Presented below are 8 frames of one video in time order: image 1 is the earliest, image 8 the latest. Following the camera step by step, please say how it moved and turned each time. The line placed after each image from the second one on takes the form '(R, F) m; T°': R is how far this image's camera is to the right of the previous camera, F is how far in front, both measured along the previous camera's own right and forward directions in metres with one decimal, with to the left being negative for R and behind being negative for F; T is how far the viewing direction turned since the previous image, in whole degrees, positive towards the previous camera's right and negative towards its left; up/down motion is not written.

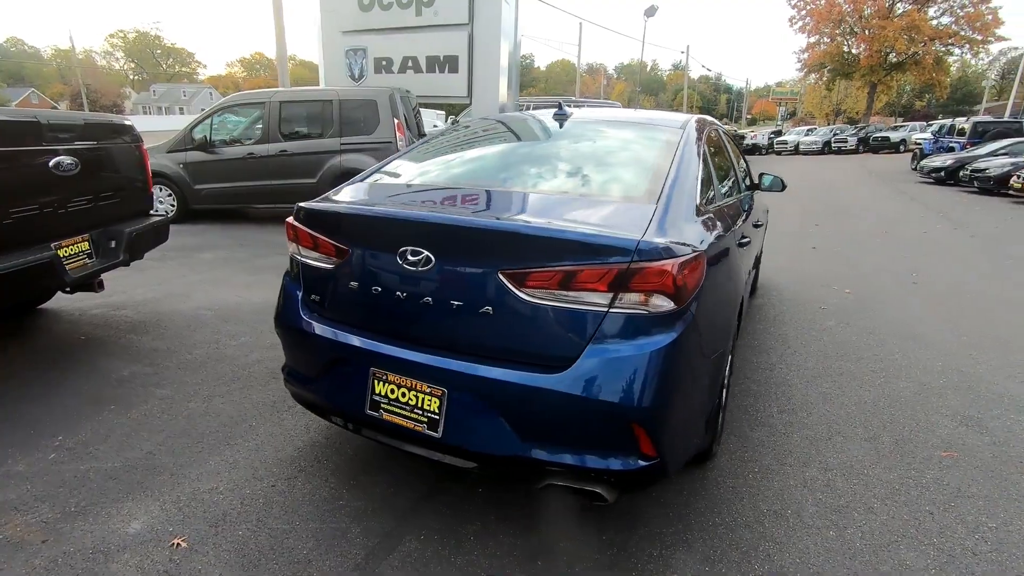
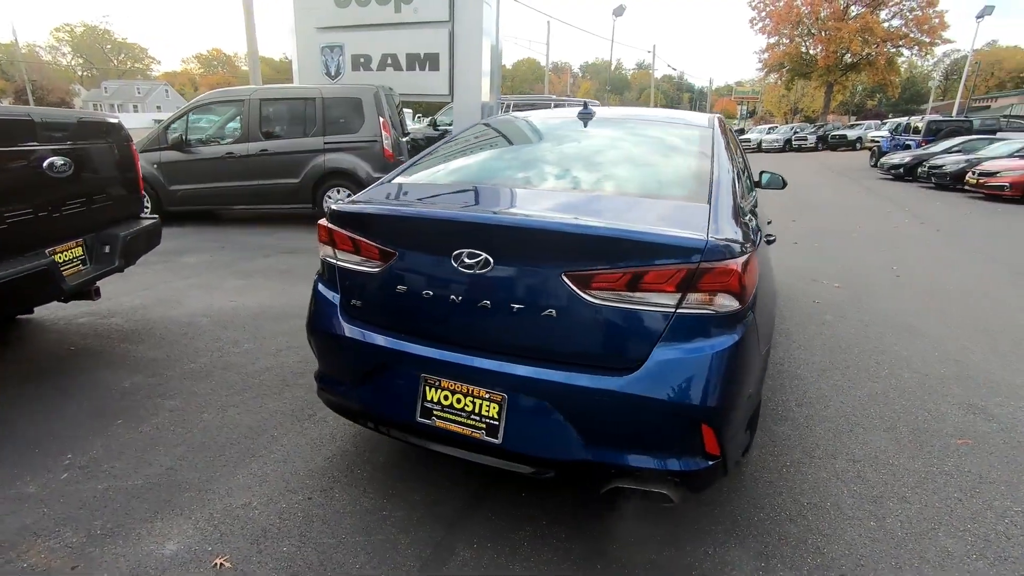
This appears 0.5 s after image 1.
(-0.3, 0.0) m; +3°
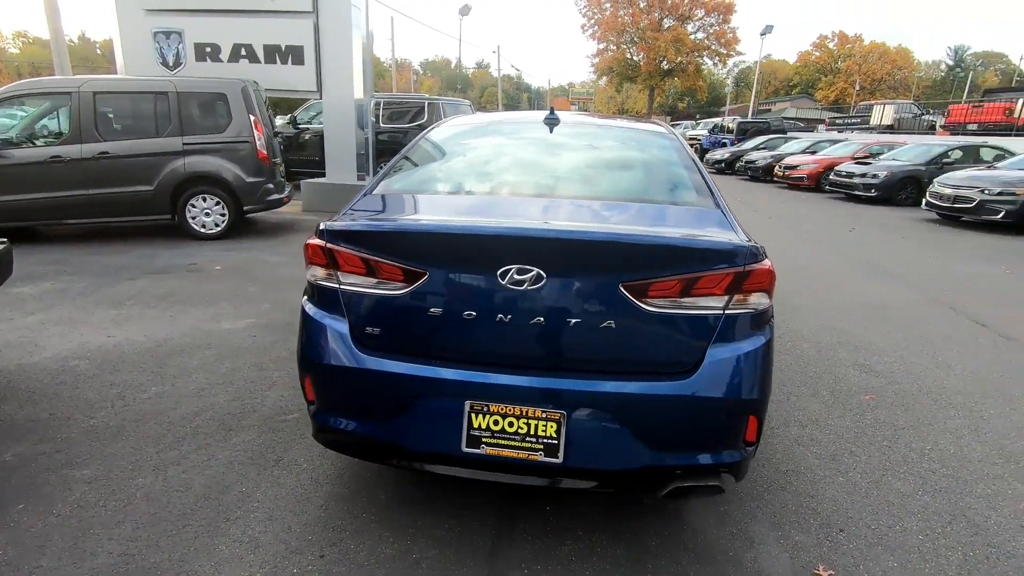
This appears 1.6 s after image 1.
(-0.7, +0.2) m; +15°
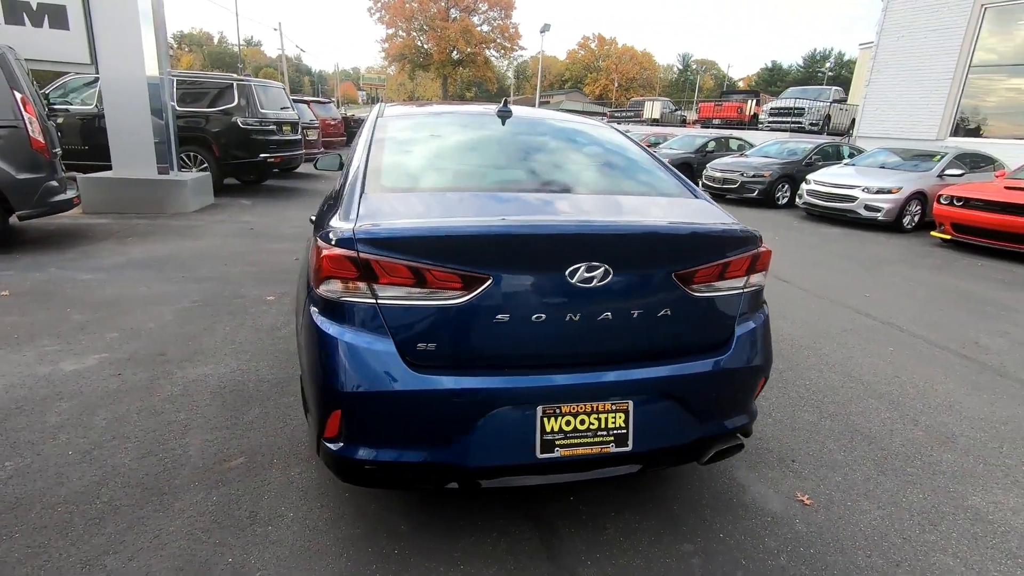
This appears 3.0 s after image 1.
(-0.9, +0.2) m; +20°
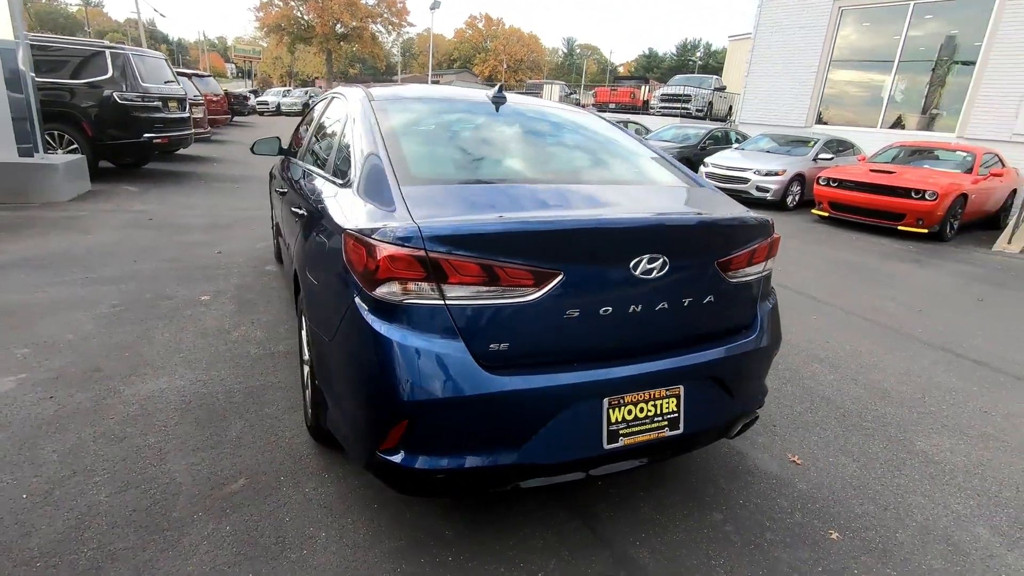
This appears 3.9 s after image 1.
(-0.6, +0.1) m; +11°
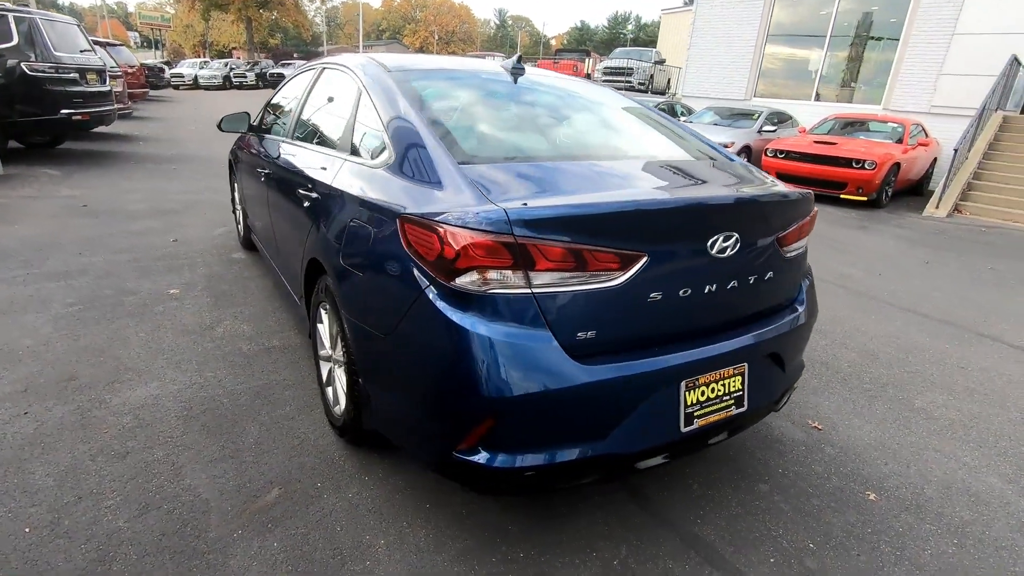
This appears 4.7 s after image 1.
(-0.4, +0.1) m; +6°
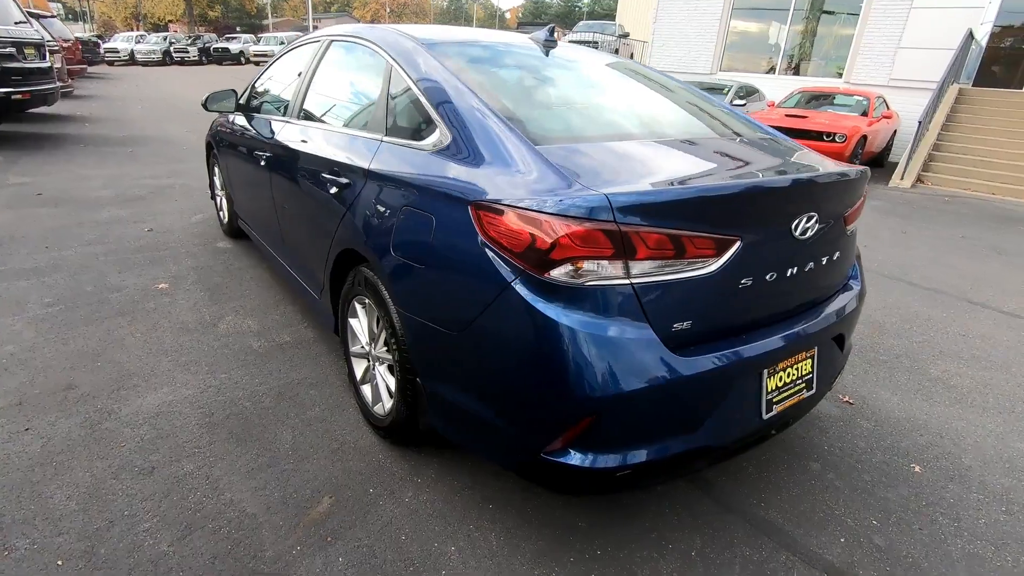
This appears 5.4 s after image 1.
(-0.4, +0.1) m; +4°
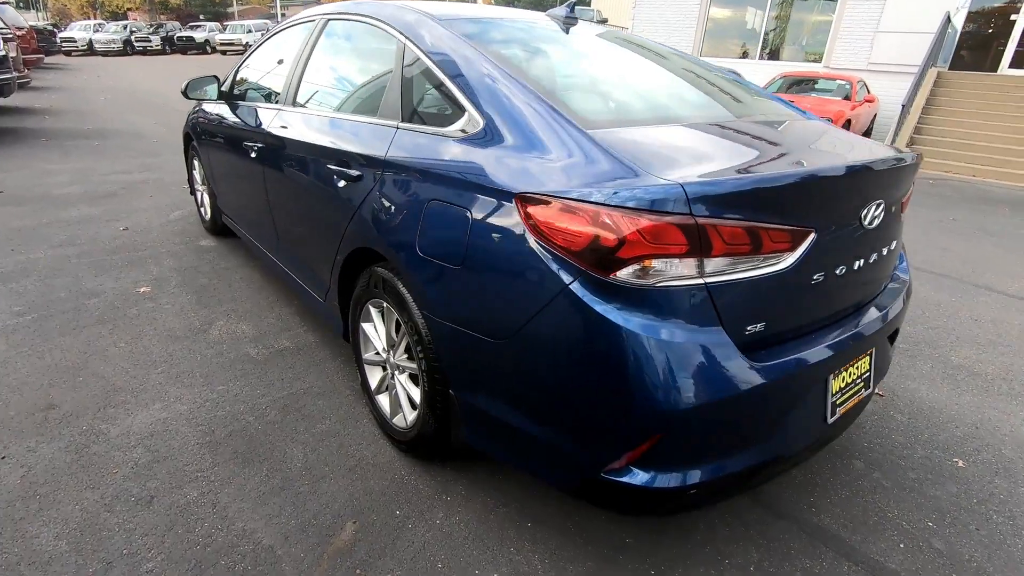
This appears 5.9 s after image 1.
(-0.2, +0.2) m; +2°
